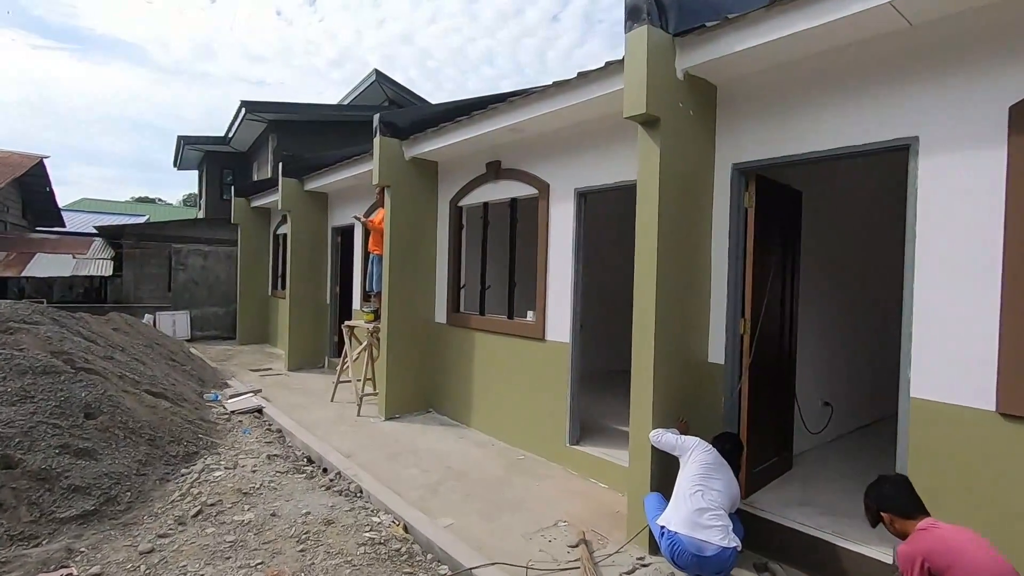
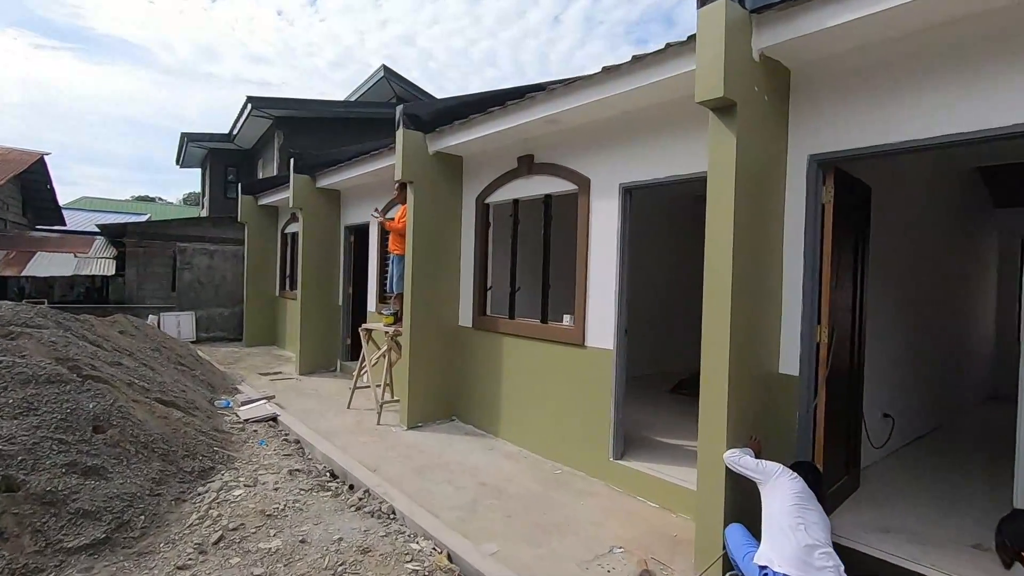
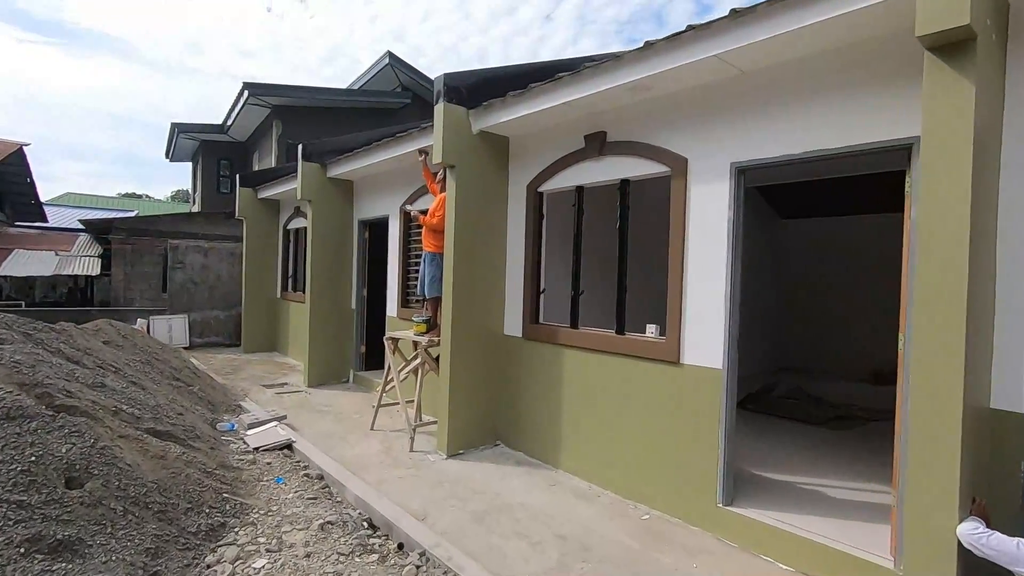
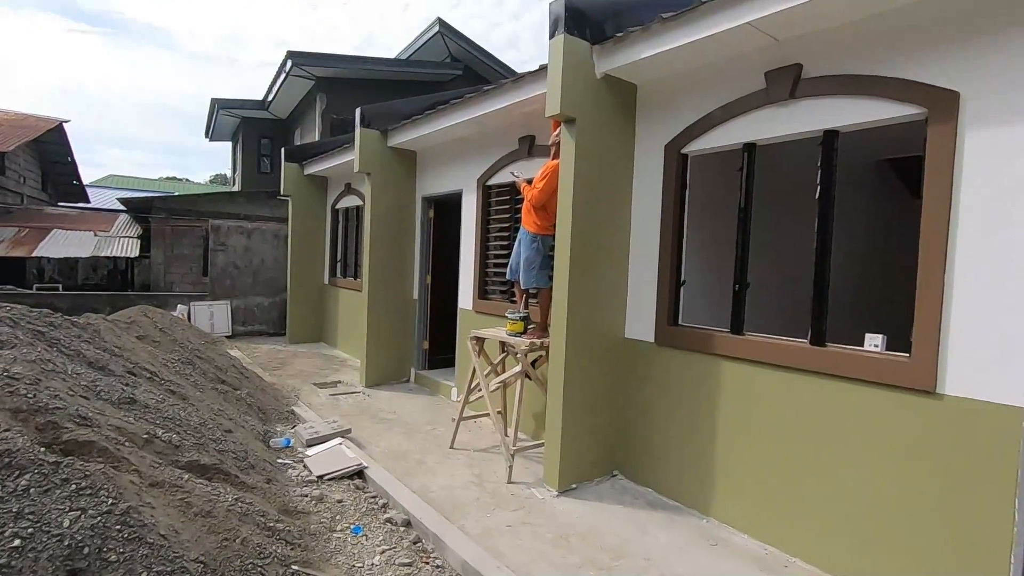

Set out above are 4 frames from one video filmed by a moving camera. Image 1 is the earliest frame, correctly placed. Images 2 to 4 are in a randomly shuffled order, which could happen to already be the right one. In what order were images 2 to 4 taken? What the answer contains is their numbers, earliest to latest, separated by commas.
2, 3, 4
